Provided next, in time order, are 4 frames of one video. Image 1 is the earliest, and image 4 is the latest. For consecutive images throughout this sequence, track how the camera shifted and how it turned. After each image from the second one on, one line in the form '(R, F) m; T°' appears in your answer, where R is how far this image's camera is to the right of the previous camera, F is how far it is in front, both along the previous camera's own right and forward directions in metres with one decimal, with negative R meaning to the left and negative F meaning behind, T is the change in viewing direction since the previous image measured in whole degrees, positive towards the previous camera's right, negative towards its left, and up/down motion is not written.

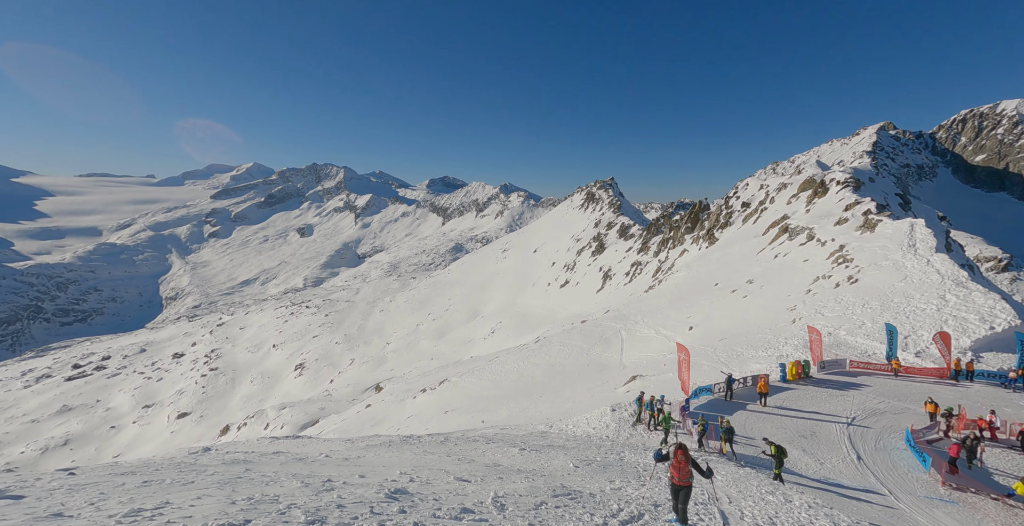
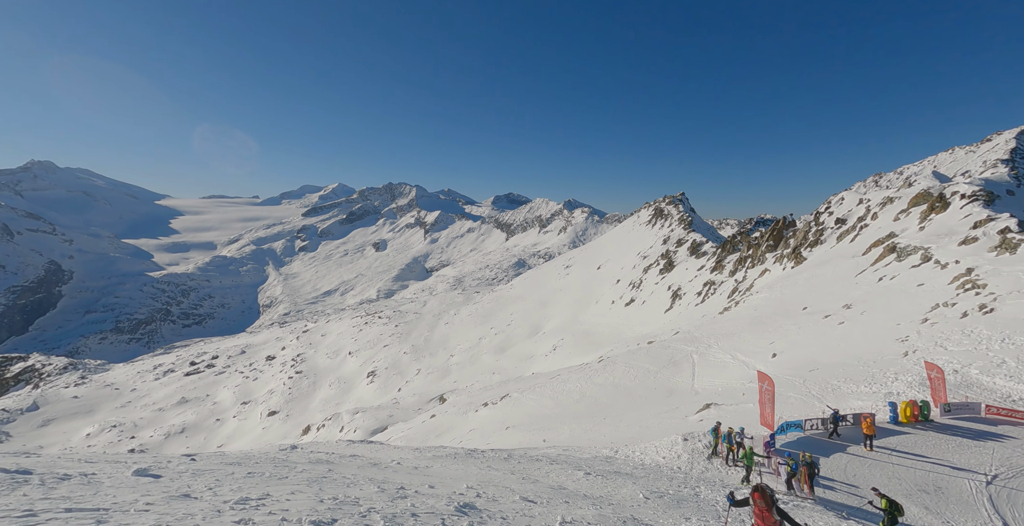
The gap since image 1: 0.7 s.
(-0.1, +0.3) m; -7°
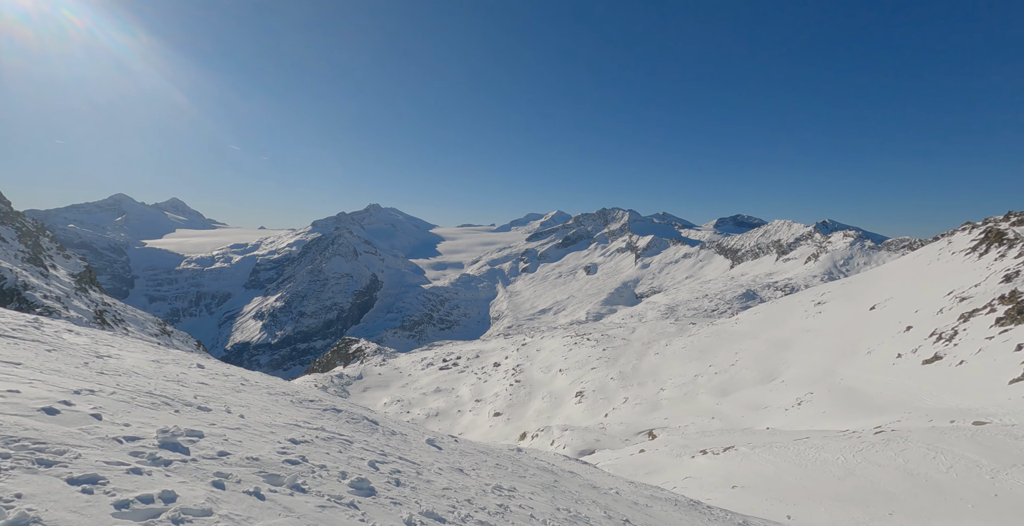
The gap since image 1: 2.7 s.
(-1.0, +1.7) m; -24°
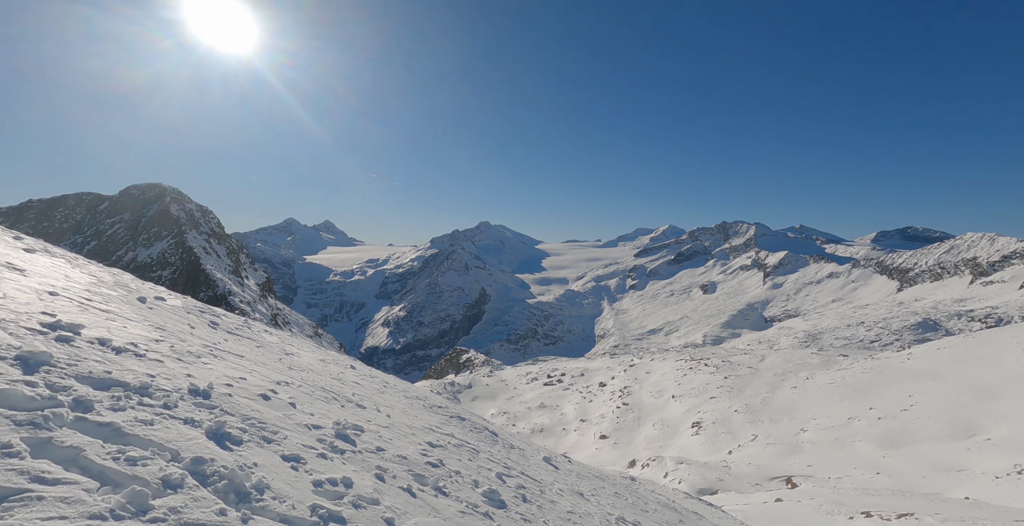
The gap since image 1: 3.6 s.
(-0.8, +1.5) m; -13°
